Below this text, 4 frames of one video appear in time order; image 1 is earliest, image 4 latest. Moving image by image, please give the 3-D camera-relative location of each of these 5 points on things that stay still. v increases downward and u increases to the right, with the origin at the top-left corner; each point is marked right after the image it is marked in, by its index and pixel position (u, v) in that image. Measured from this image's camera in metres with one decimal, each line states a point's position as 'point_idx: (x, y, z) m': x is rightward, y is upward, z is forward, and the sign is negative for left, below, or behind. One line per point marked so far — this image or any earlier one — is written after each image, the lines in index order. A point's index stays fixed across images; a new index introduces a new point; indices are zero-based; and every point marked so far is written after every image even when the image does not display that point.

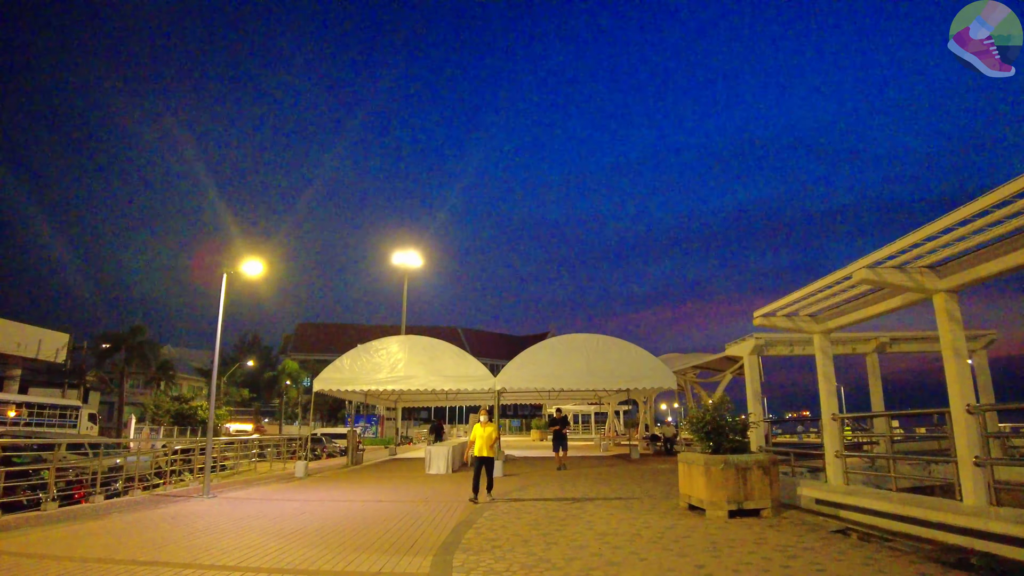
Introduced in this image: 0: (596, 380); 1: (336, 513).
0: (+2.6, -2.9, +19.3) m
1: (-3.3, -4.2, +11.5) m
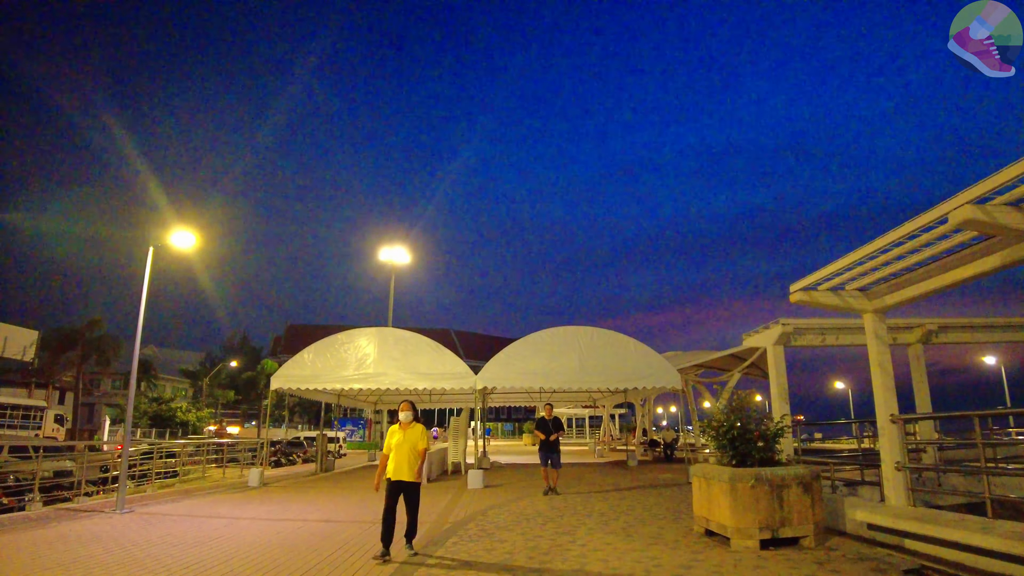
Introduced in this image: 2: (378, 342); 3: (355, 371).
0: (+2.1, -2.5, +17.1) m
1: (-3.7, -3.7, +9.3) m
2: (-3.9, -1.5, +17.8) m
3: (-4.4, -2.3, +17.3) m
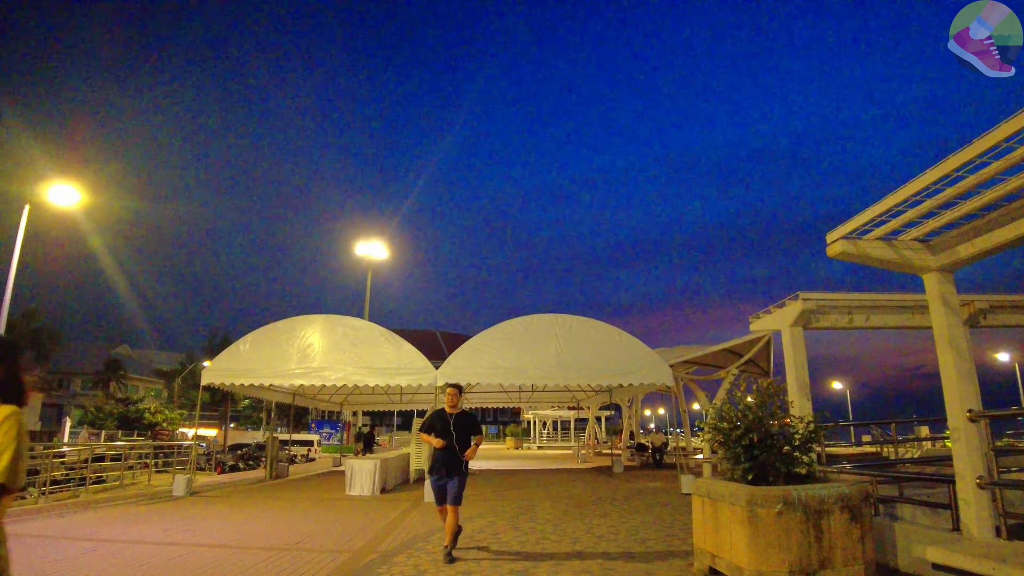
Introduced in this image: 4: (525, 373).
0: (+1.3, -2.0, +14.9) m
1: (-4.3, -3.2, +6.9) m
2: (-4.6, -1.1, +15.5) m
3: (-5.1, -1.8, +14.9) m
4: (+0.3, -2.0, +14.8) m
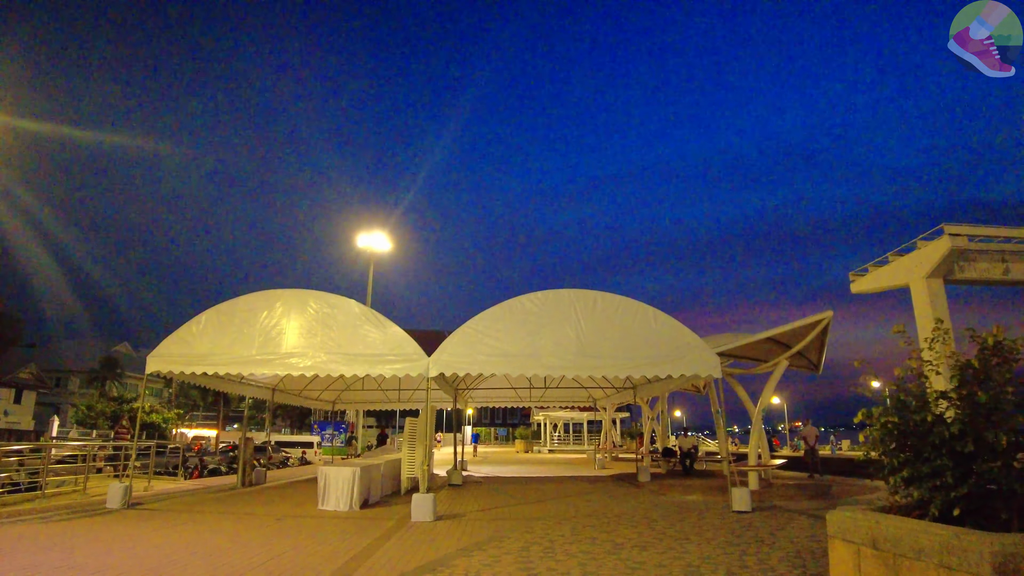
0: (+1.5, -1.4, +12.1) m
1: (-4.3, -2.6, +4.2) m
2: (-4.4, -0.5, +12.8) m
3: (-5.0, -1.2, +12.3) m
4: (+0.5, -1.4, +12.1) m
